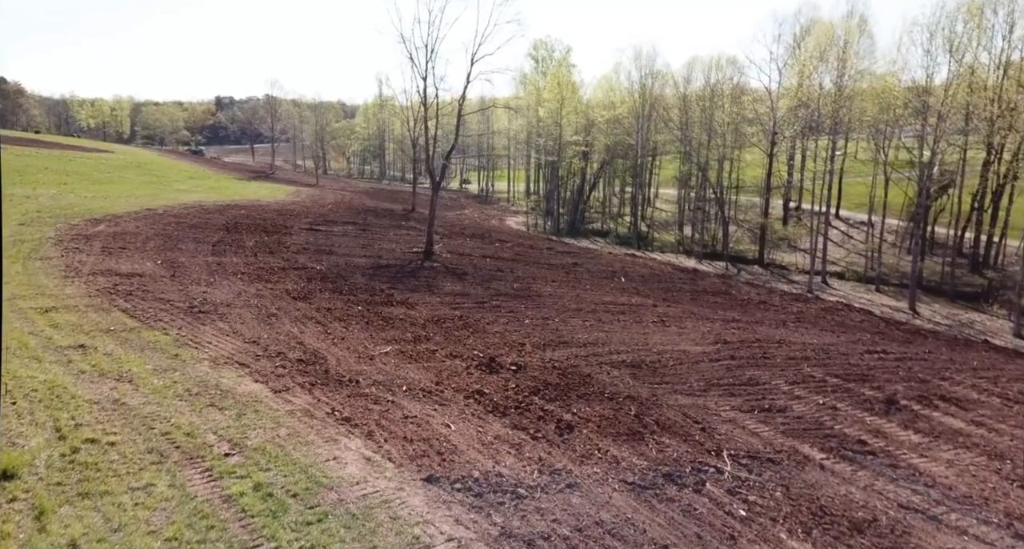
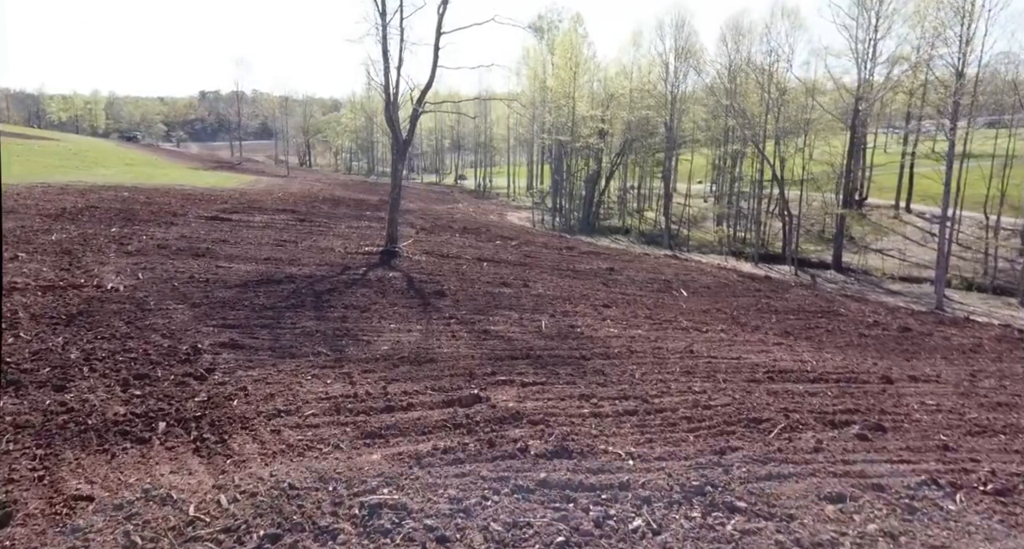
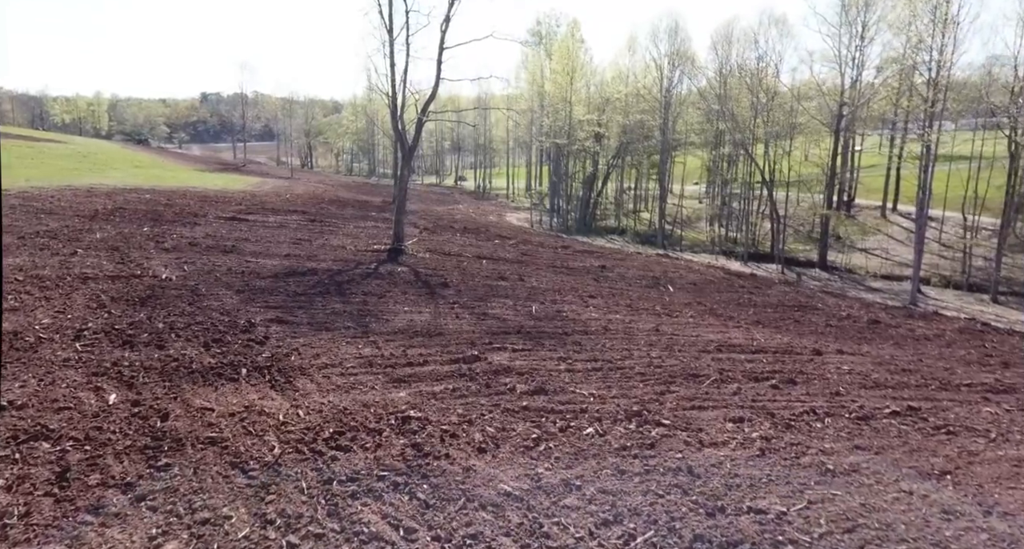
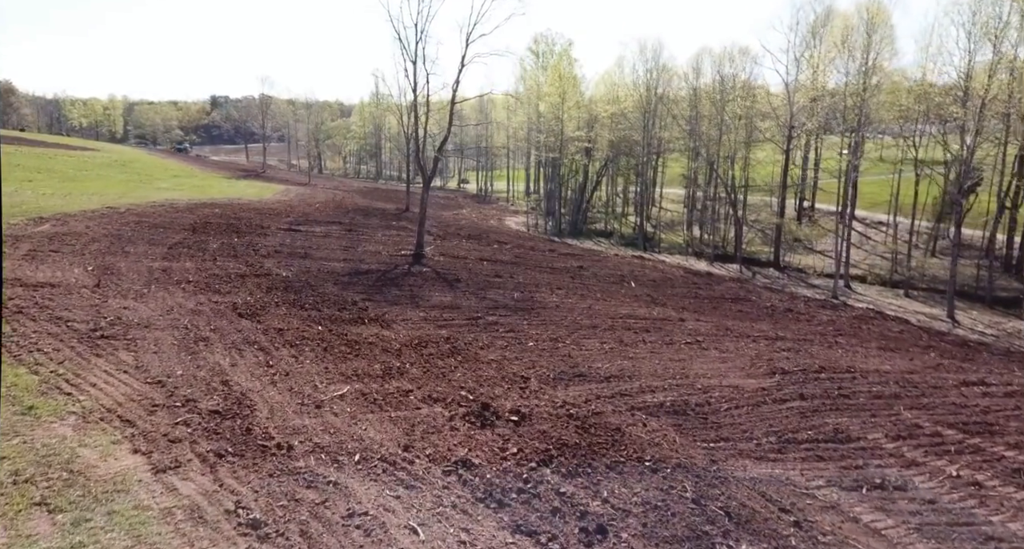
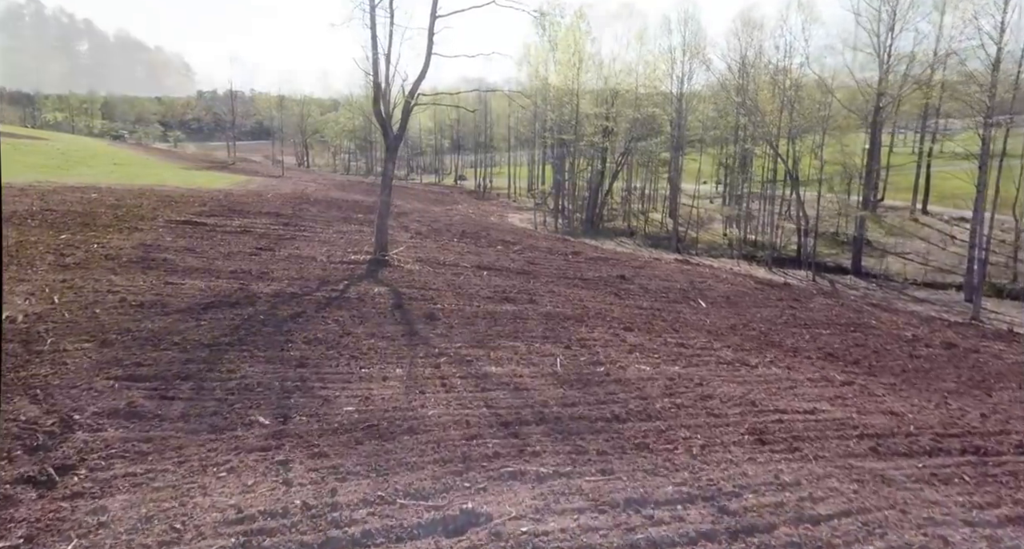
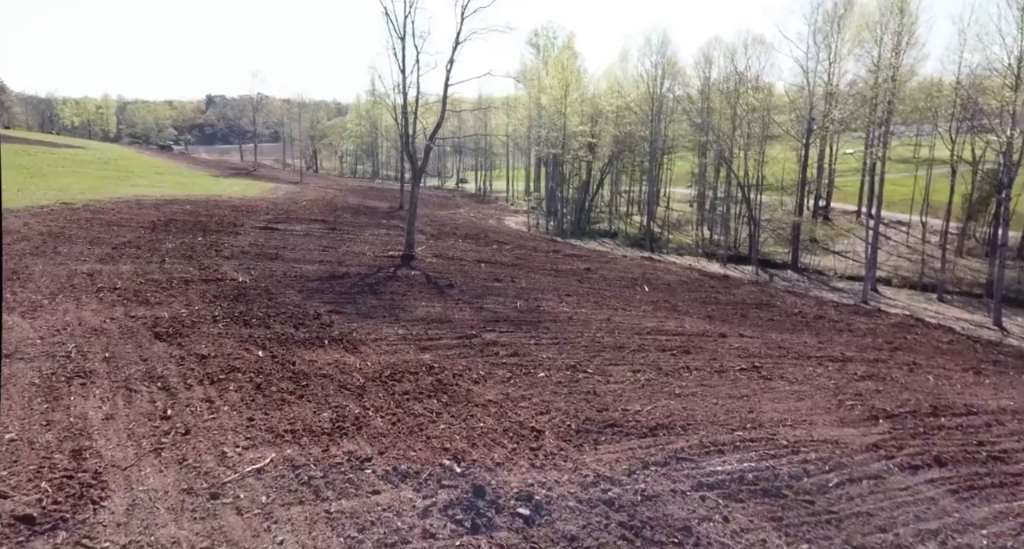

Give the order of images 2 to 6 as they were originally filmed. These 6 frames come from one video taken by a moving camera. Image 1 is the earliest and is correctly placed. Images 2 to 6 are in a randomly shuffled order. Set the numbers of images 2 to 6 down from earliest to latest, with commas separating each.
4, 6, 3, 2, 5
